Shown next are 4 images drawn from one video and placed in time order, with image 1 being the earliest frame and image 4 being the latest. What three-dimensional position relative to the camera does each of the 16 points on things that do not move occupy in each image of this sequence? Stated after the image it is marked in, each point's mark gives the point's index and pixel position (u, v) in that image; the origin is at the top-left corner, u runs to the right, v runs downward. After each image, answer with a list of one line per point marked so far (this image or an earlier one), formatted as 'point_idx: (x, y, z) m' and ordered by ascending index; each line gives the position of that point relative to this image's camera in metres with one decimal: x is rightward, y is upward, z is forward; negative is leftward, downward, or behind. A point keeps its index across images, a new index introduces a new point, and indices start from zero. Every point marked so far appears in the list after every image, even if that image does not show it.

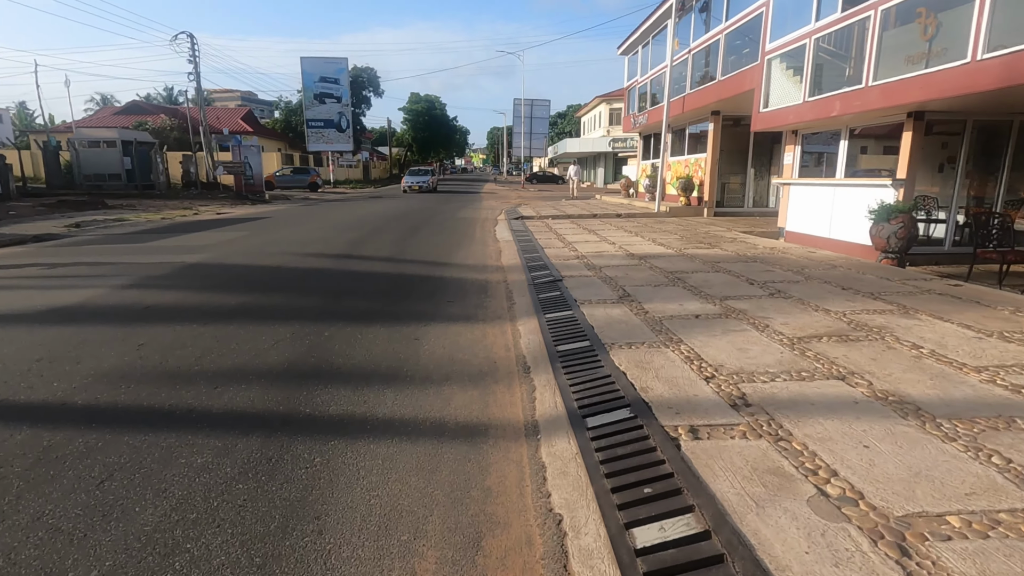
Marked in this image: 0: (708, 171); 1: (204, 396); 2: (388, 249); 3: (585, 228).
0: (+6.6, +4.0, +18.3) m
1: (-2.1, -0.8, +3.7) m
2: (-2.4, +0.8, +10.5) m
3: (+2.0, +1.7, +14.9) m
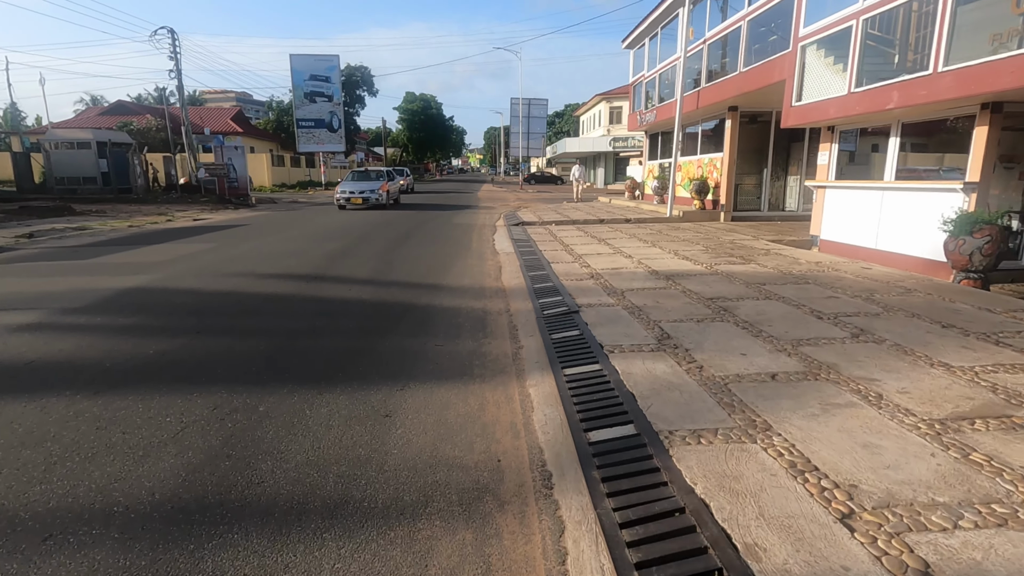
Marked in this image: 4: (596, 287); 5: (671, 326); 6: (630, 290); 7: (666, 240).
0: (+6.6, +3.6, +16.9) m
1: (-2.1, -1.1, +2.2) m
2: (-2.4, +0.4, +9.0) m
3: (+2.0, +1.3, +13.4) m
4: (+1.1, 0.0, +7.3) m
5: (+1.6, -0.4, +5.4) m
6: (+1.5, -0.1, +7.0) m
7: (+3.5, +1.1, +12.3) m
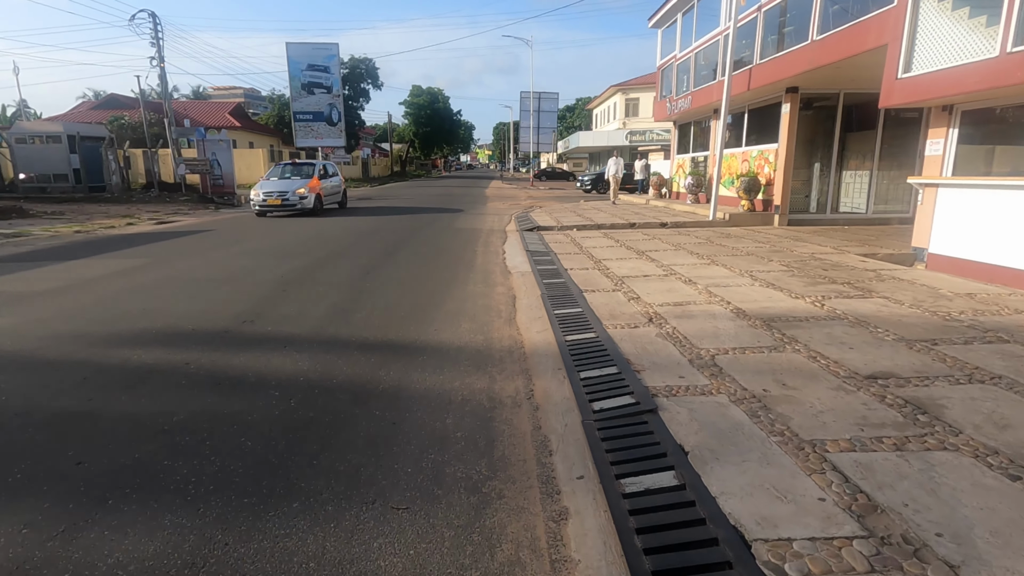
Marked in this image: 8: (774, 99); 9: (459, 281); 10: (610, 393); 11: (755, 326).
0: (+7.0, +3.2, +14.1) m
1: (-1.9, -1.7, -0.4) m
2: (-2.2, -0.1, +6.5) m
3: (+2.3, +0.8, +10.8) m
4: (+1.3, -0.5, +4.7) m
5: (+1.8, -0.9, +2.8) m
6: (+1.7, -0.6, +4.4) m
7: (+3.8, +0.6, +9.6) m
8: (+7.0, +5.1, +14.4) m
9: (-0.7, +0.1, +7.7) m
10: (+0.7, -0.7, +3.9) m
11: (+2.3, -0.4, +5.2) m
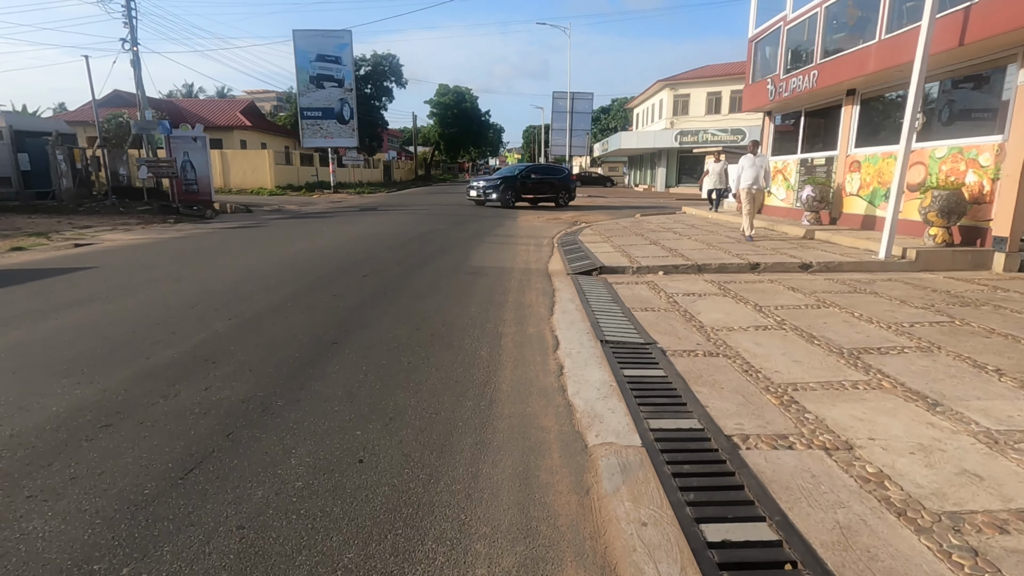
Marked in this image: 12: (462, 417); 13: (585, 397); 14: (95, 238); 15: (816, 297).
0: (+7.8, +1.8, +8.5) m
1: (-1.9, -2.8, -5.5) m
2: (-1.8, -1.3, +1.3) m
3: (+2.9, -0.4, +5.4) m
4: (+1.6, -1.7, -0.7) m
5: (+1.9, -2.1, -2.5) m
6: (+2.0, -1.8, -0.9) m
7: (+4.3, -0.7, +4.1) m
8: (+7.9, +3.7, +8.8) m
9: (-0.3, -1.1, +2.4) m
10: (+0.9, -1.9, -1.4) m
11: (+2.6, -1.6, -0.2) m
12: (-0.4, -0.8, +3.6) m
13: (+0.6, -0.8, +4.1) m
14: (-10.8, +1.3, +13.9) m
15: (+3.9, -0.1, +6.9) m
